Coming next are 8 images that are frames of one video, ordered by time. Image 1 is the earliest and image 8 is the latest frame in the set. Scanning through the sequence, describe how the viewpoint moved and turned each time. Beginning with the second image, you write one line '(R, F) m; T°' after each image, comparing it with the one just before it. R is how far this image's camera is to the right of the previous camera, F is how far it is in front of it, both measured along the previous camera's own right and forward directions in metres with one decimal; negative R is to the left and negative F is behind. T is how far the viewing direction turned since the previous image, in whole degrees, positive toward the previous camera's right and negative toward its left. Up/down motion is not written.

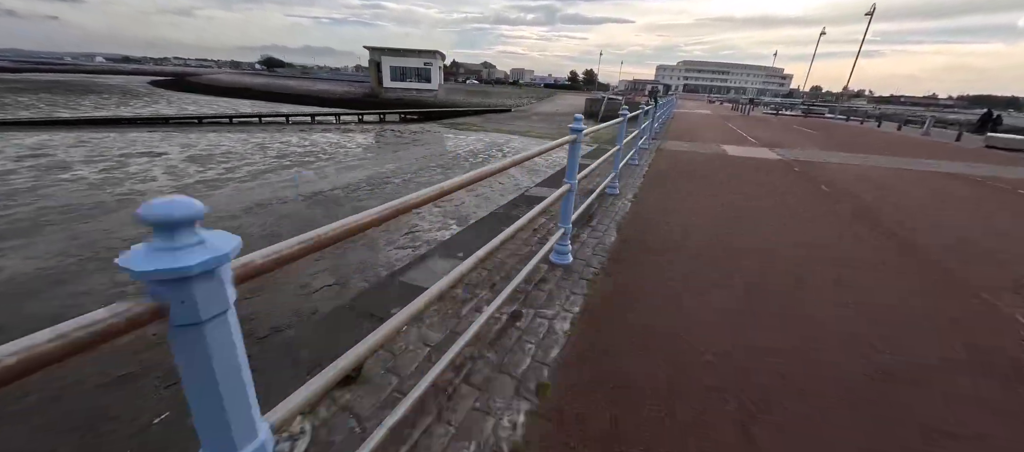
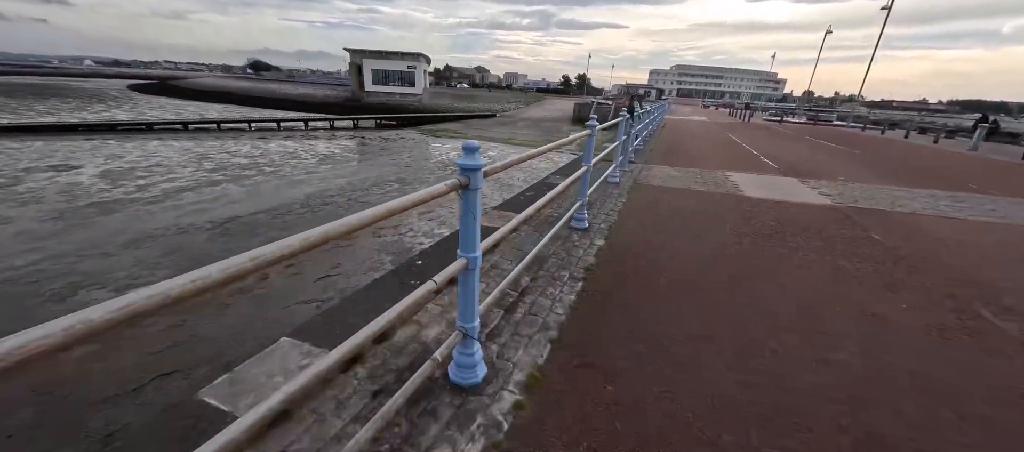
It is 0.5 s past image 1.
(+0.5, +1.1) m; +1°
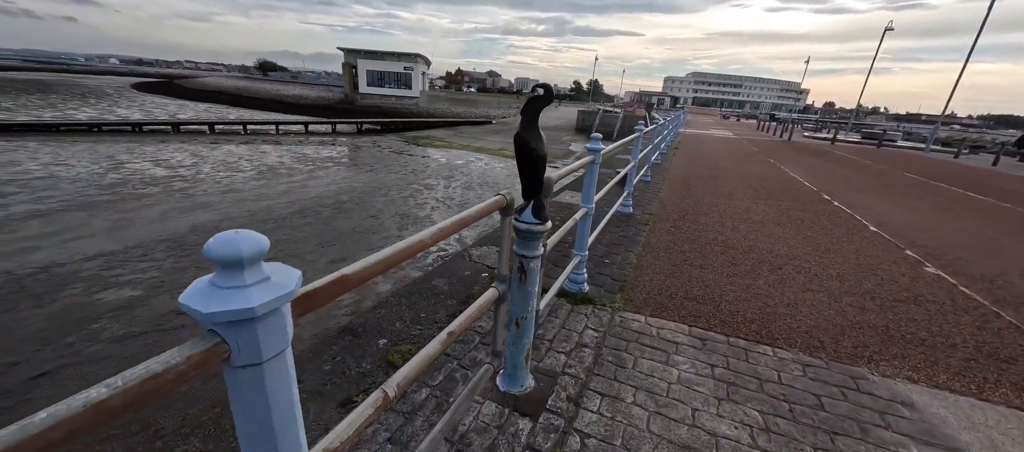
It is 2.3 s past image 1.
(+0.6, +1.8) m; -1°
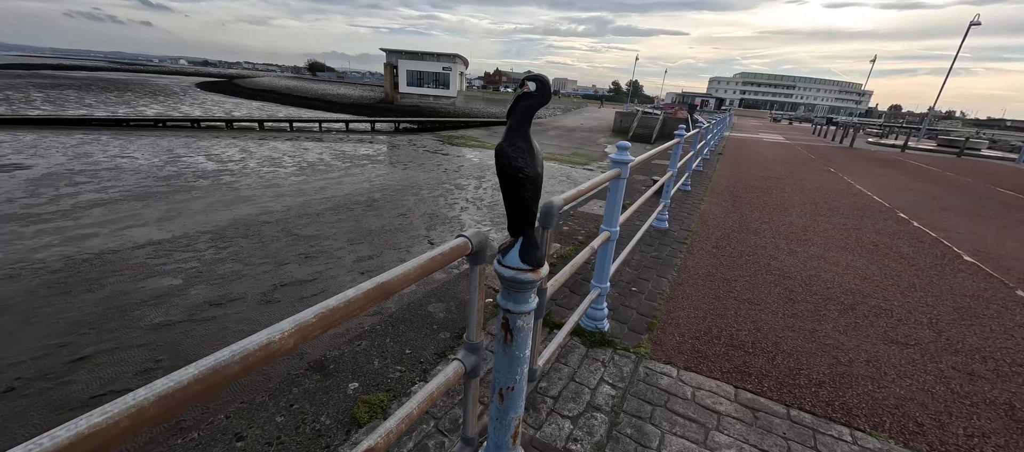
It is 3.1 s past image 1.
(+0.1, +0.1) m; -5°
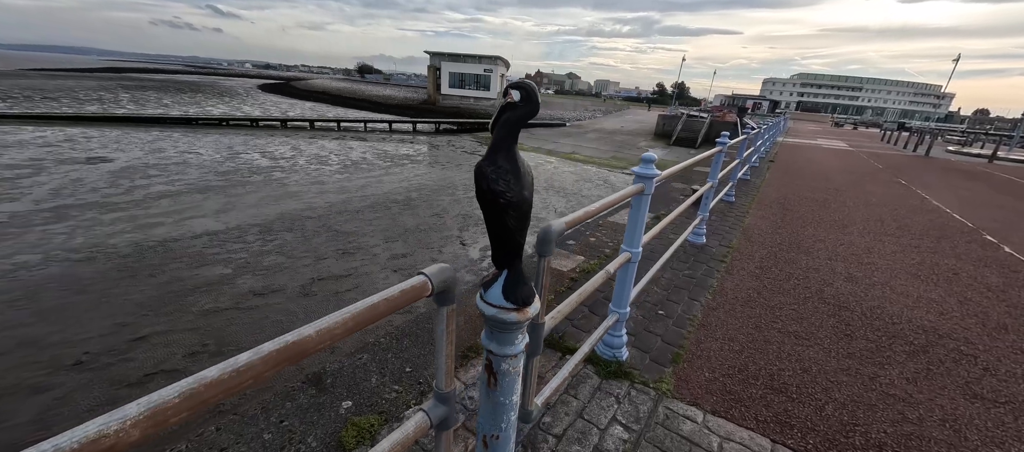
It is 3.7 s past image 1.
(+0.1, 0.0) m; -5°
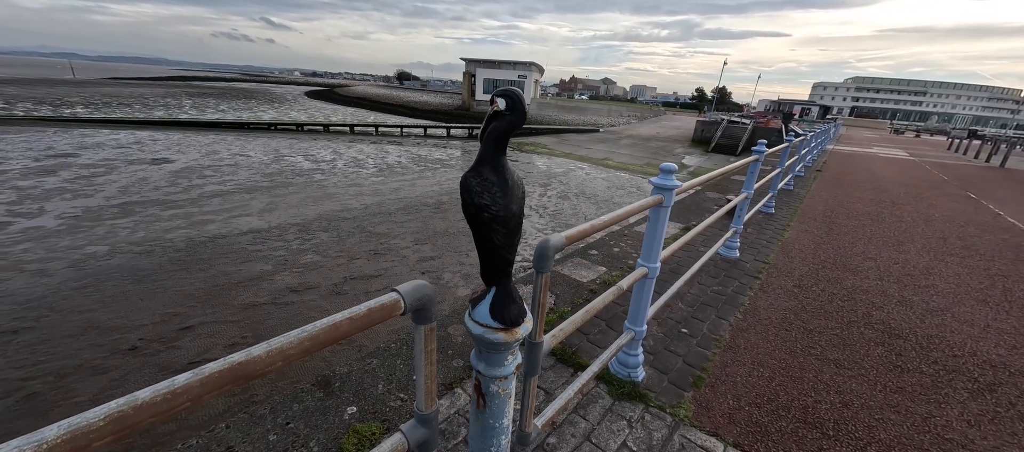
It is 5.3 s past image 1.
(0.0, 0.0) m; -4°
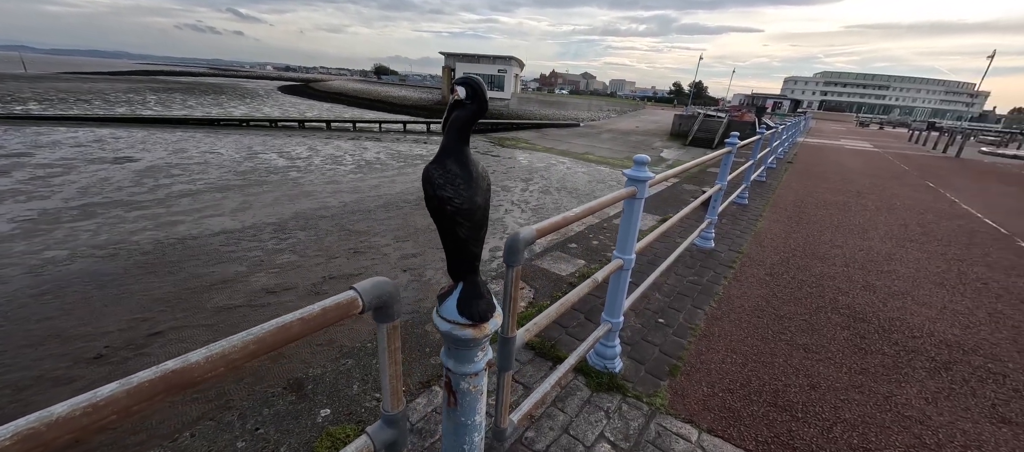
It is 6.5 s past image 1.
(0.0, 0.0) m; +2°
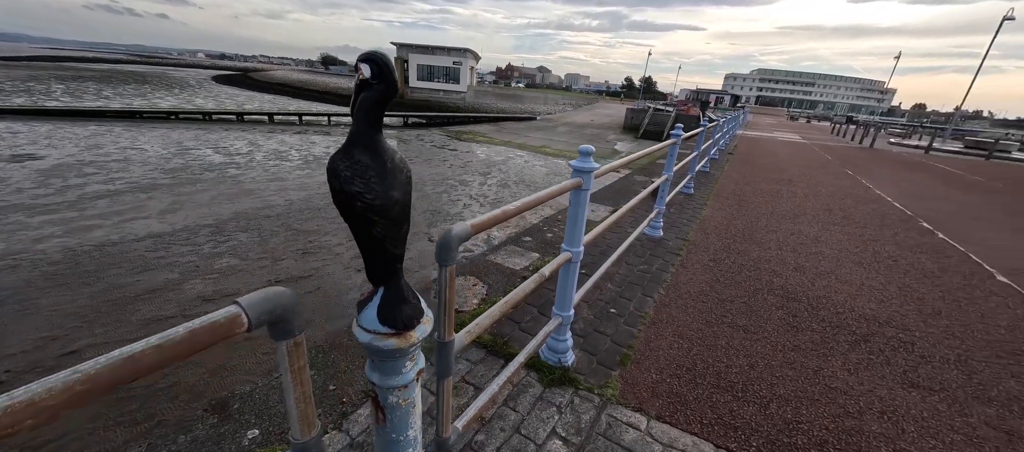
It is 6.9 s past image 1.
(0.0, +0.1) m; +6°
